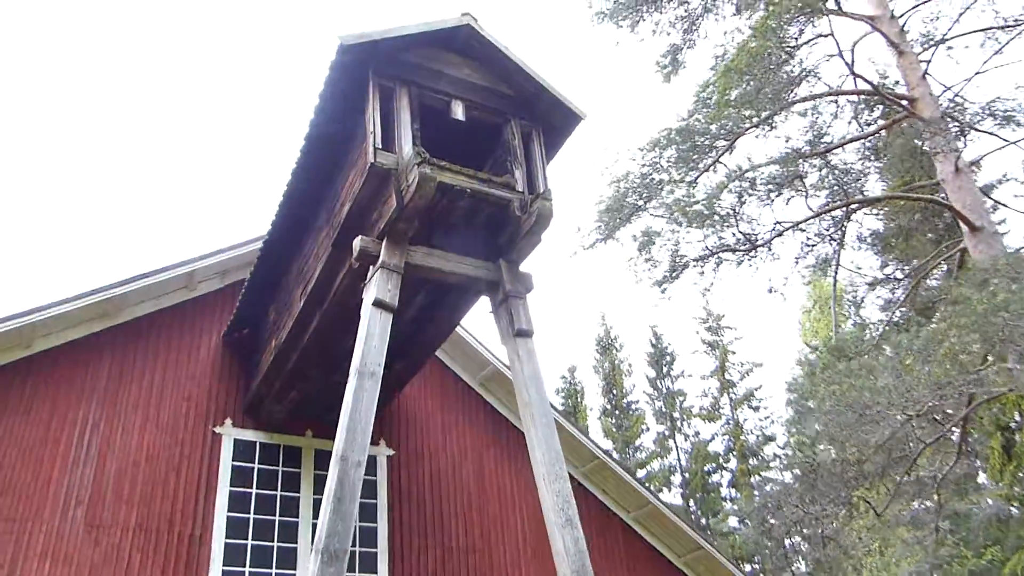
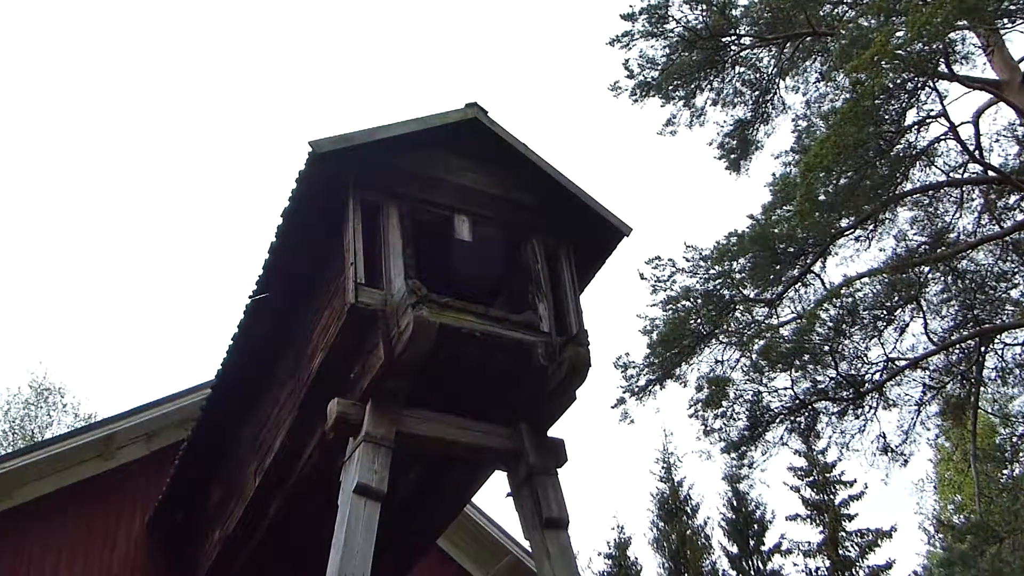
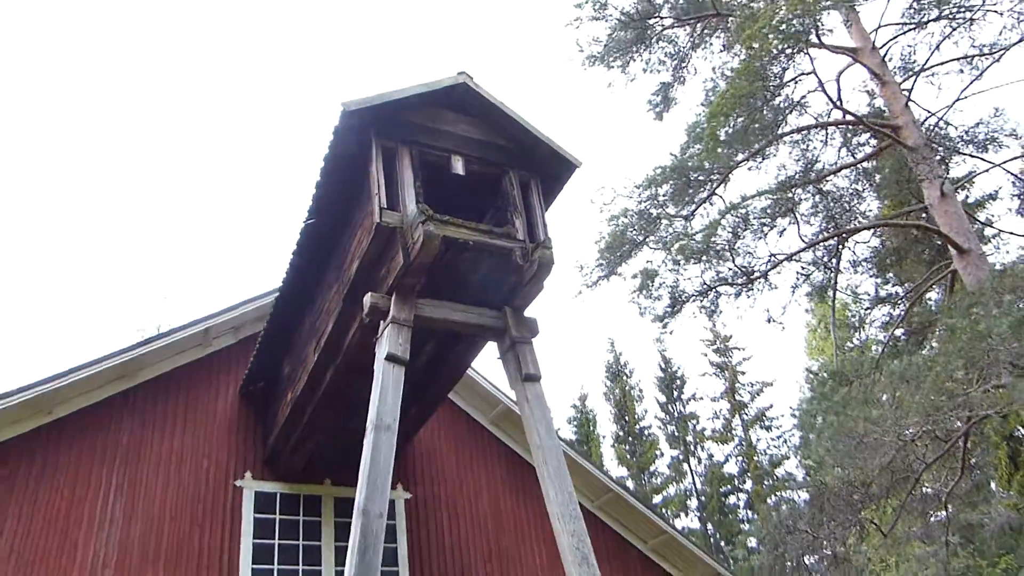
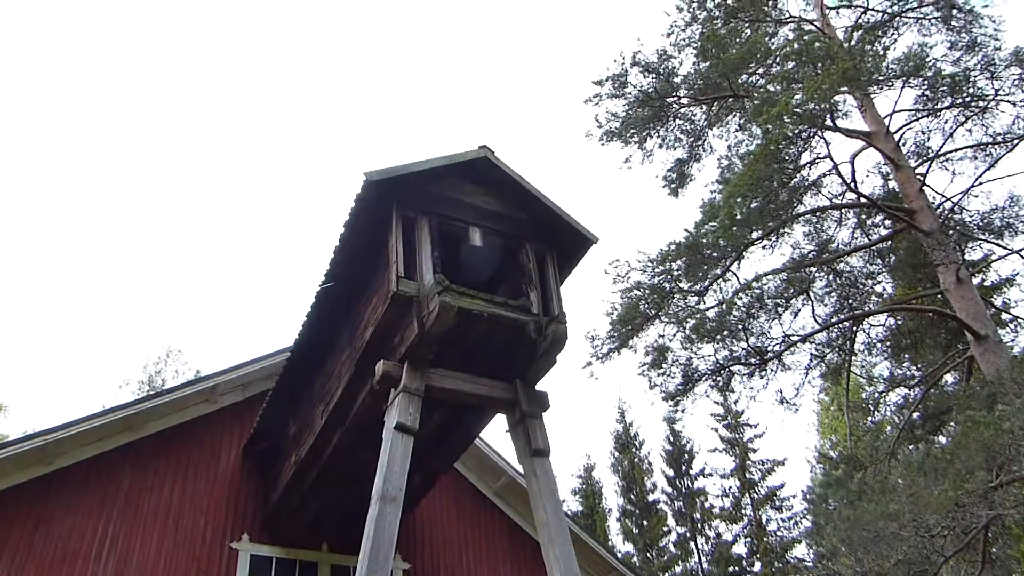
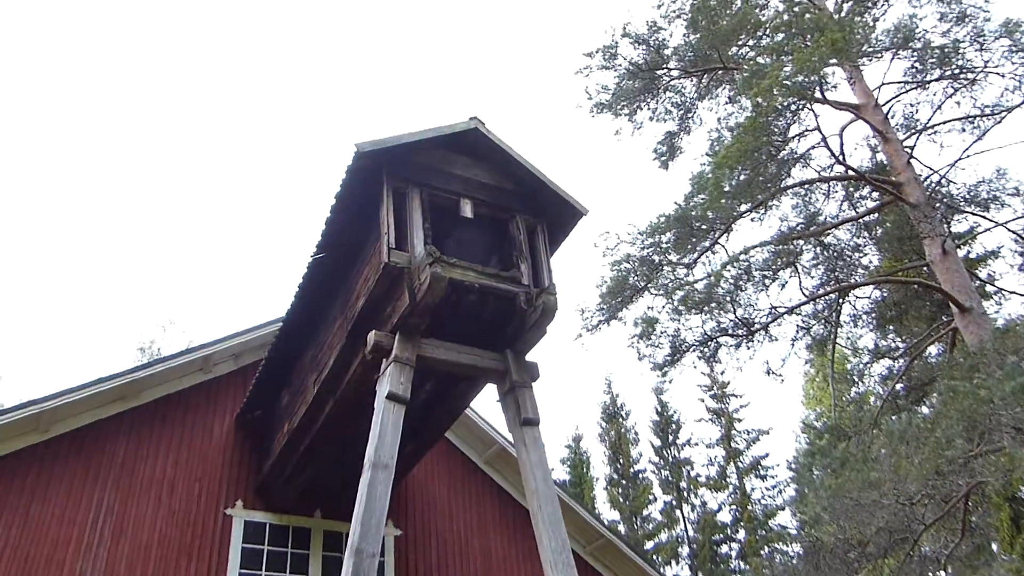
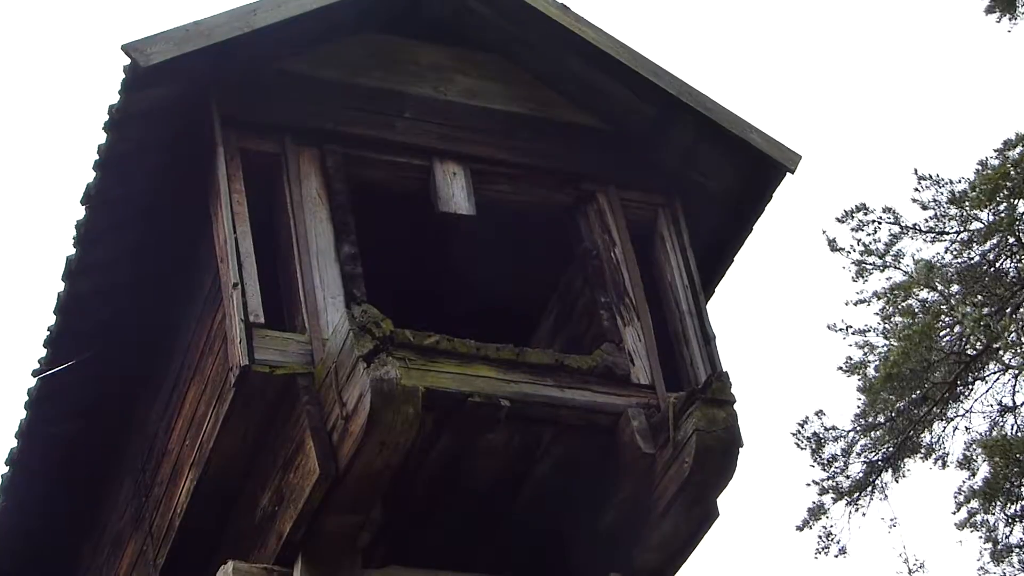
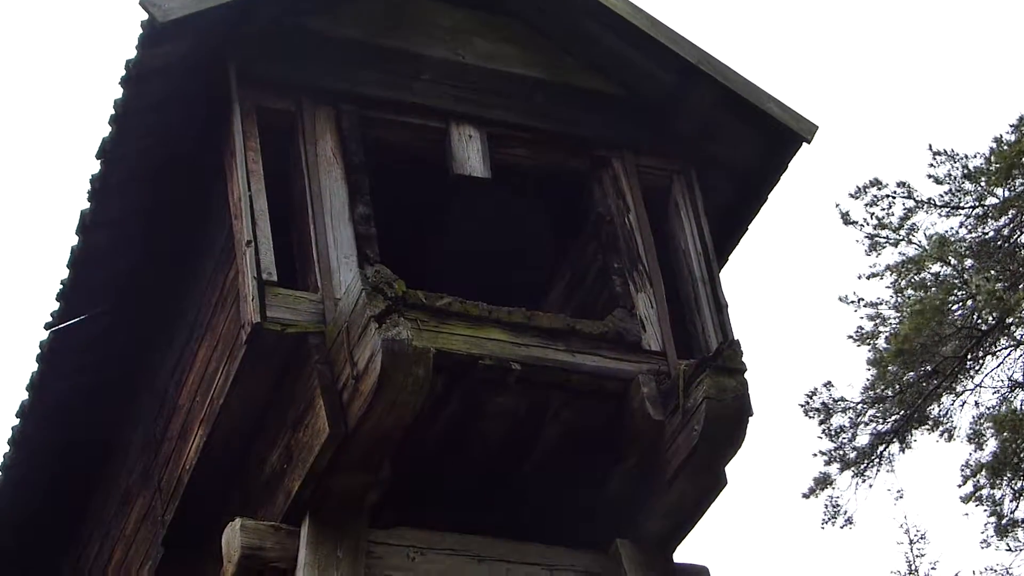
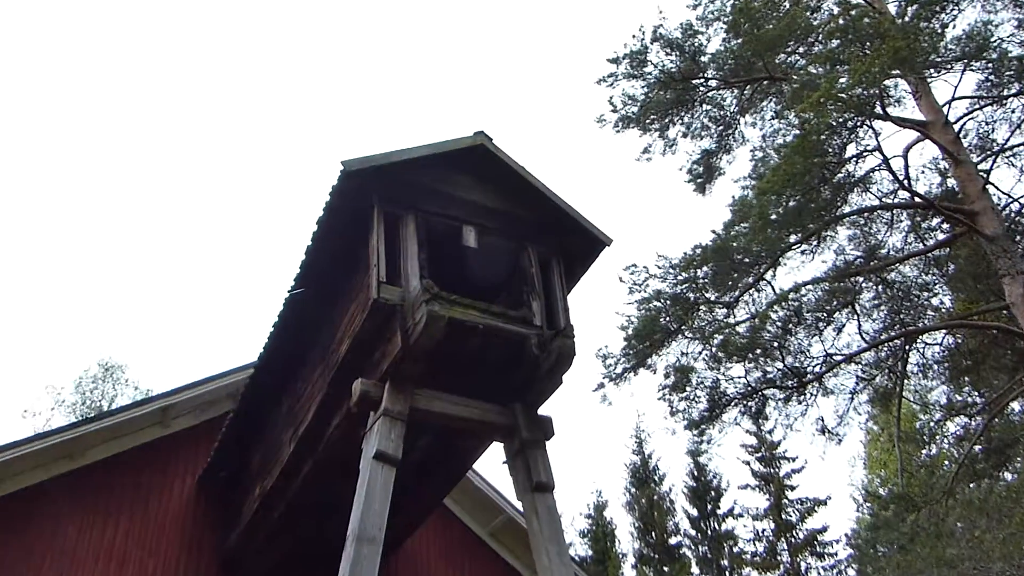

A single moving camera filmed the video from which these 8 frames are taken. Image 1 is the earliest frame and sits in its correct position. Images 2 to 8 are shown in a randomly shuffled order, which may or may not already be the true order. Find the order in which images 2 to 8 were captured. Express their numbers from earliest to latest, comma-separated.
3, 5, 4, 8, 2, 7, 6
